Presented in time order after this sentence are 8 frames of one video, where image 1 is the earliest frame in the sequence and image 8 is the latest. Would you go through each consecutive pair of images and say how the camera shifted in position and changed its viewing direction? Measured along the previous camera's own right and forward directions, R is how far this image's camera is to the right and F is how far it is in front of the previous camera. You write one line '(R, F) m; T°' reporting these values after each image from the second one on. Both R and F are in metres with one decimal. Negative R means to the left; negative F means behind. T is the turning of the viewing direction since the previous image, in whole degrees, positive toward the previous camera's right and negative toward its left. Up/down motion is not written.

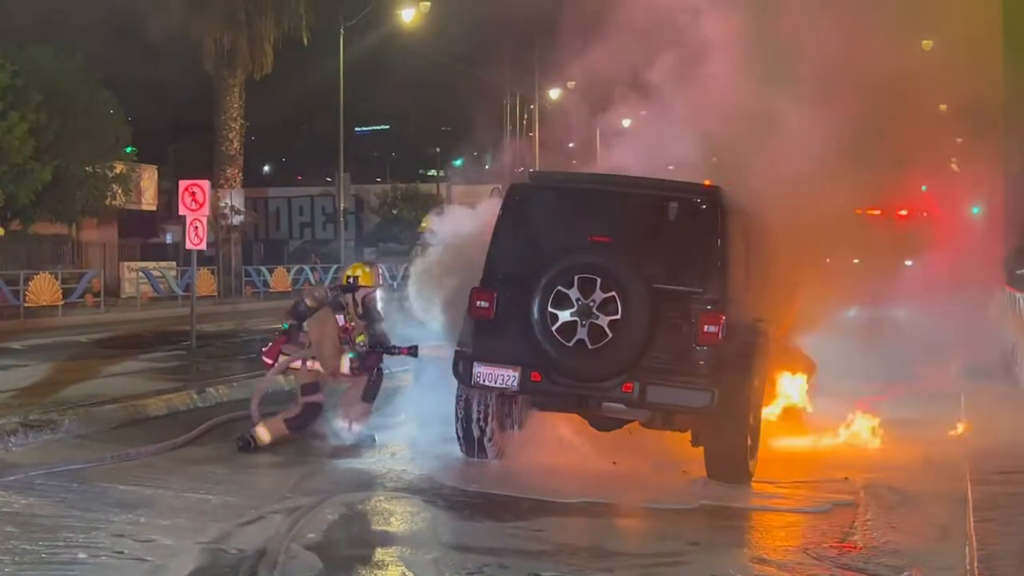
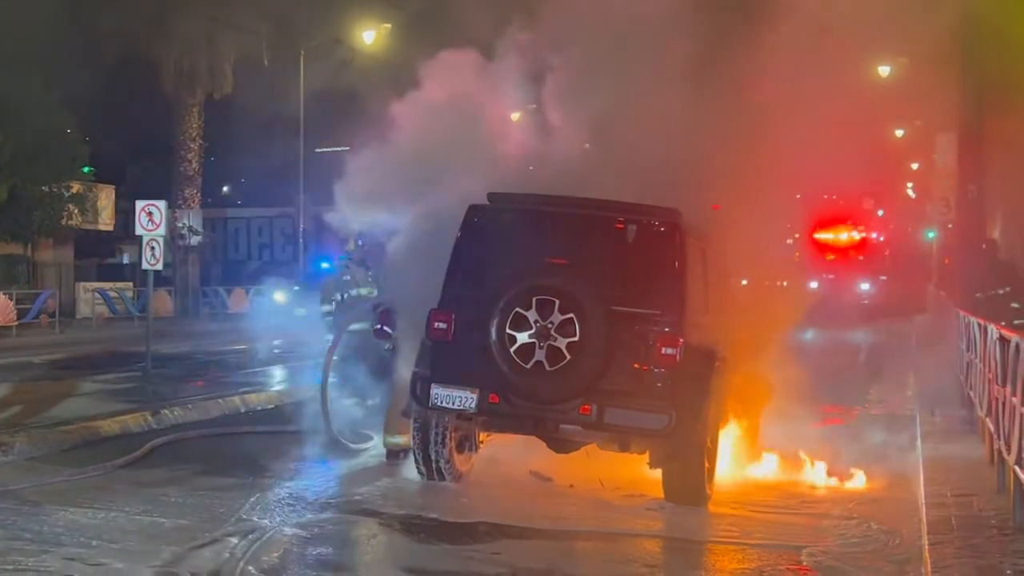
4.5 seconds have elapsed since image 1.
(0.0, 0.0) m; +2°
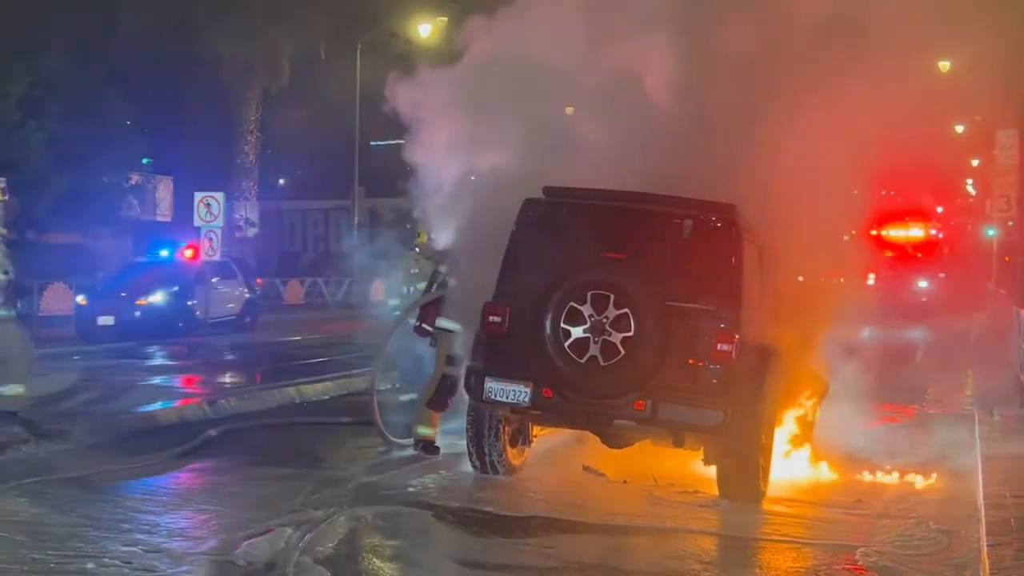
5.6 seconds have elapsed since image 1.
(0.0, 0.0) m; -3°
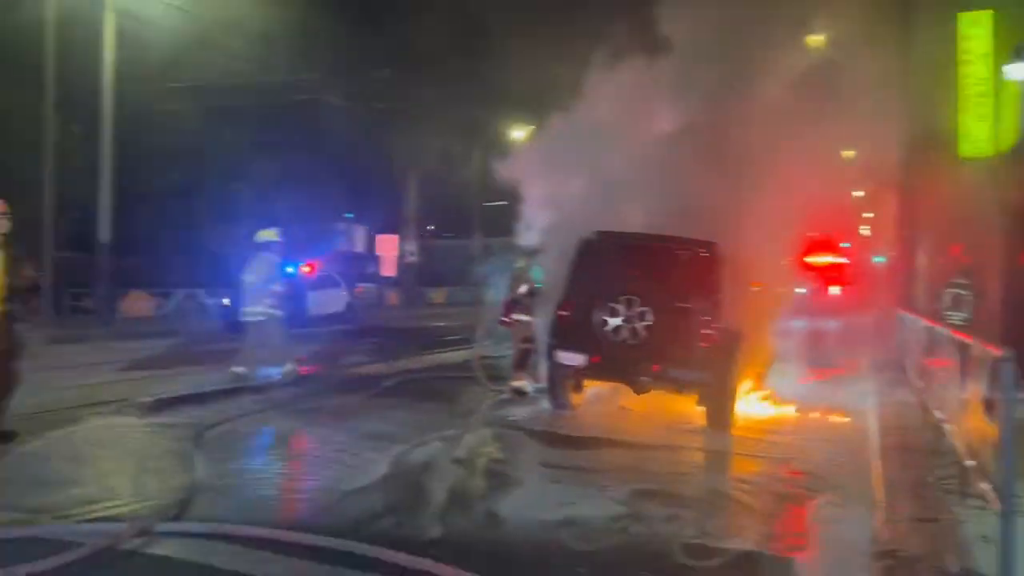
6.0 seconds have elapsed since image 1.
(-0.1, -4.1) m; -3°
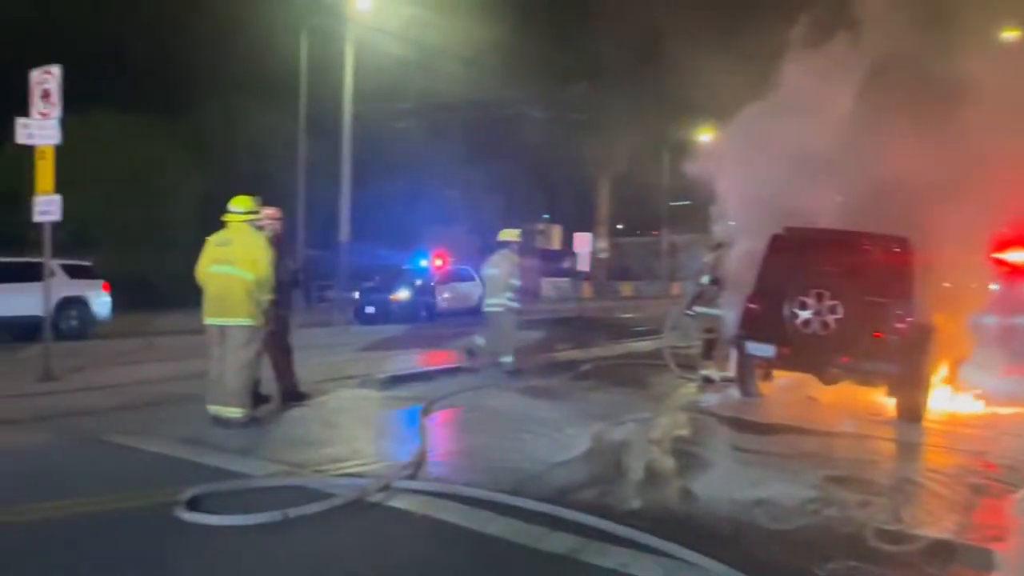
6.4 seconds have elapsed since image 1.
(-0.2, -0.7) m; -9°
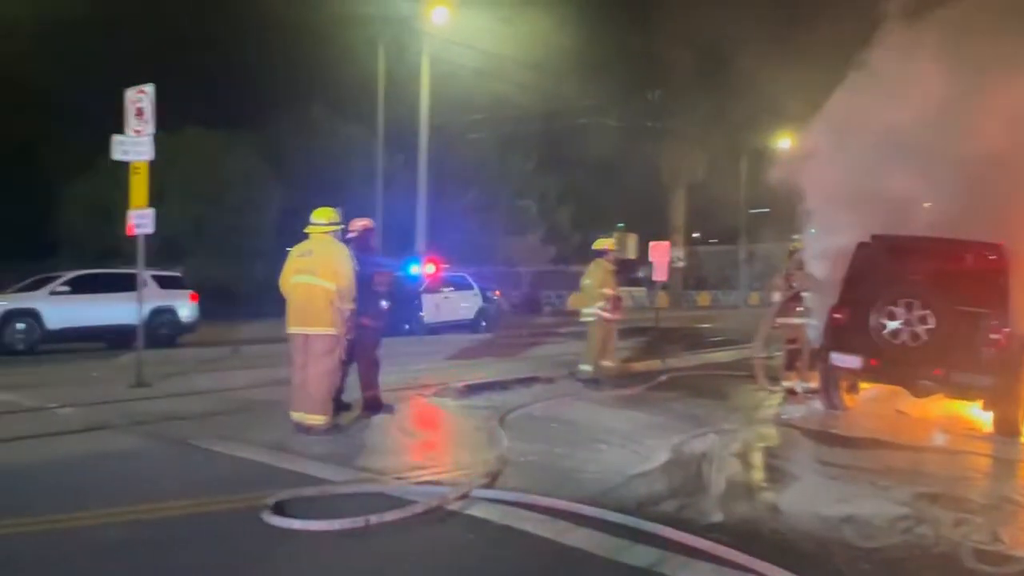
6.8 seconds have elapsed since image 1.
(-0.1, 0.0) m; -4°
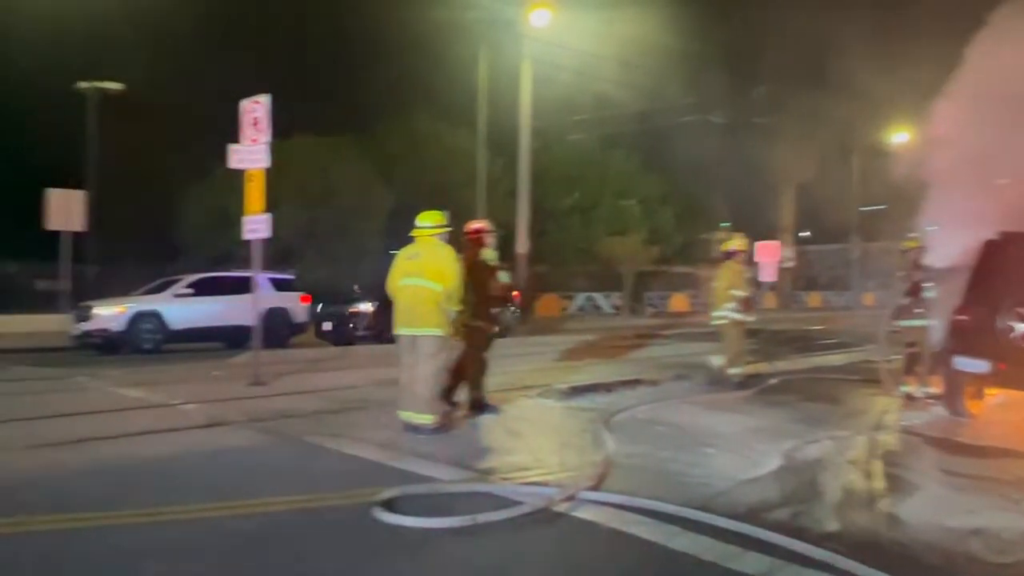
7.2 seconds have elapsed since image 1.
(-0.1, +0.1) m; -5°
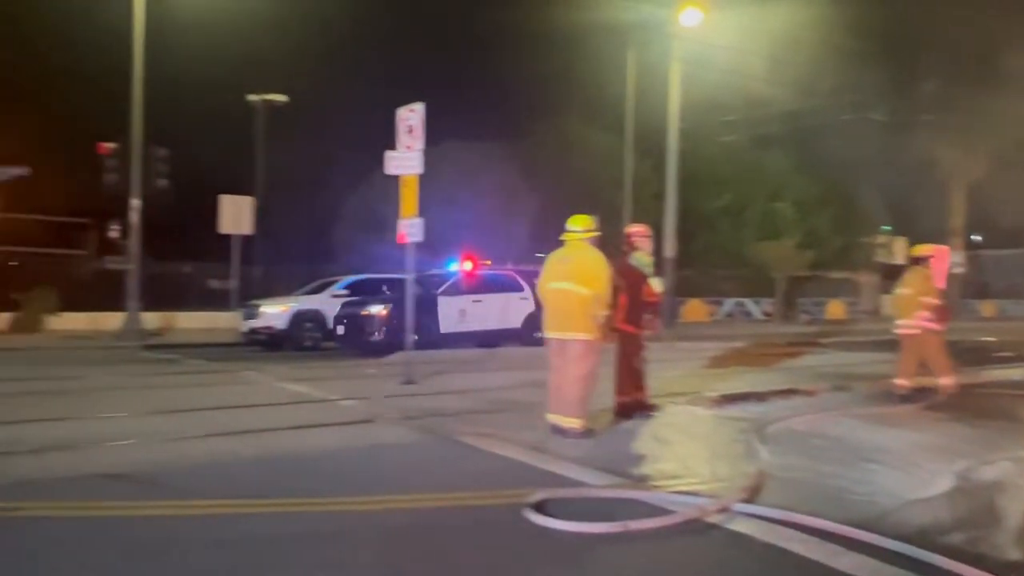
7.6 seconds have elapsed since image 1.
(-0.1, +0.1) m; -8°
